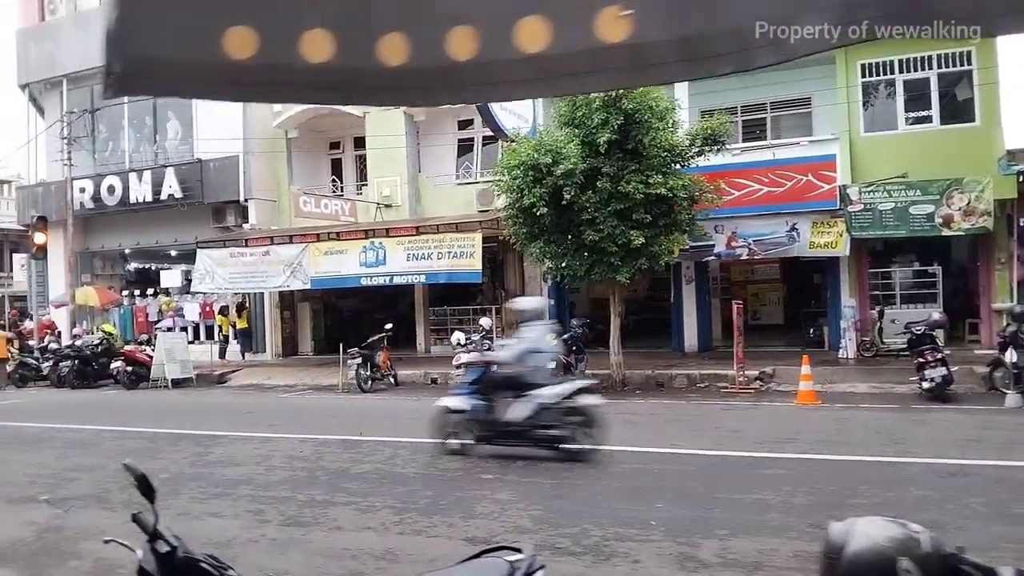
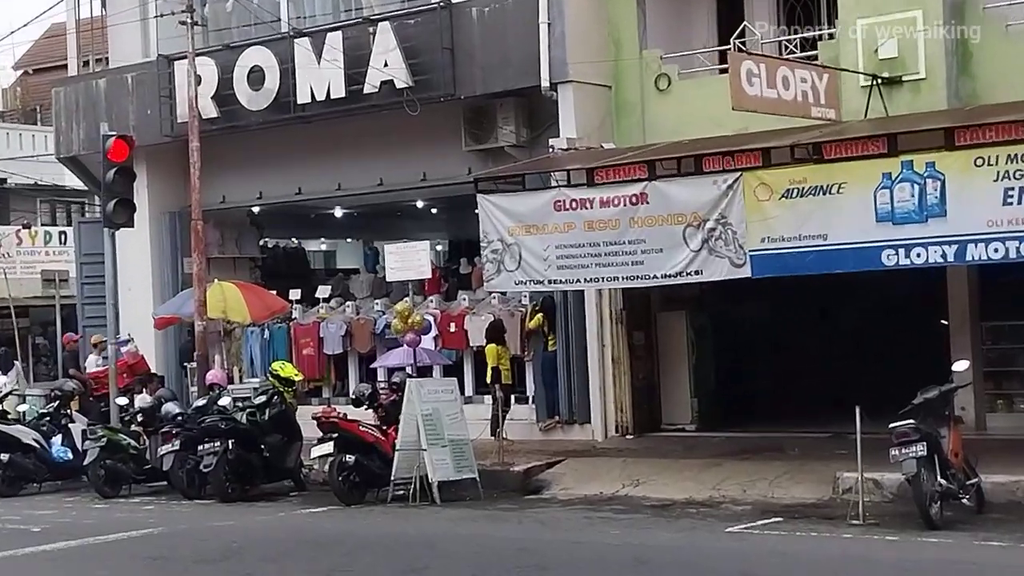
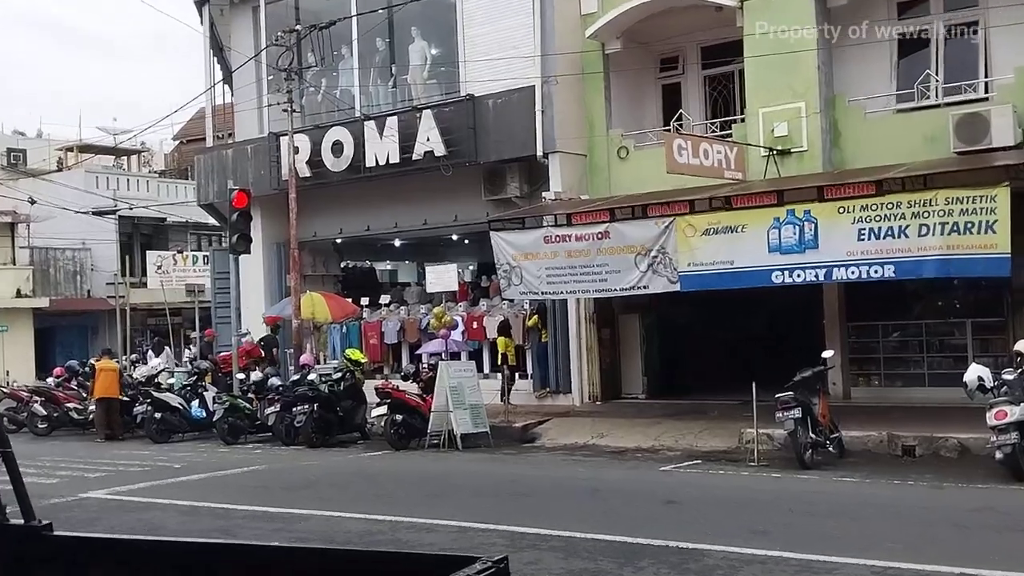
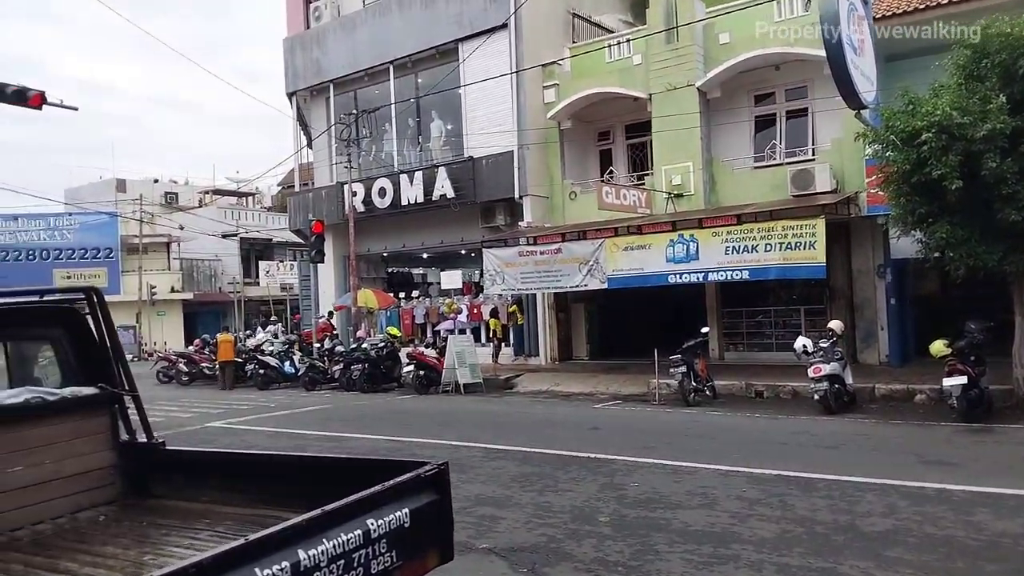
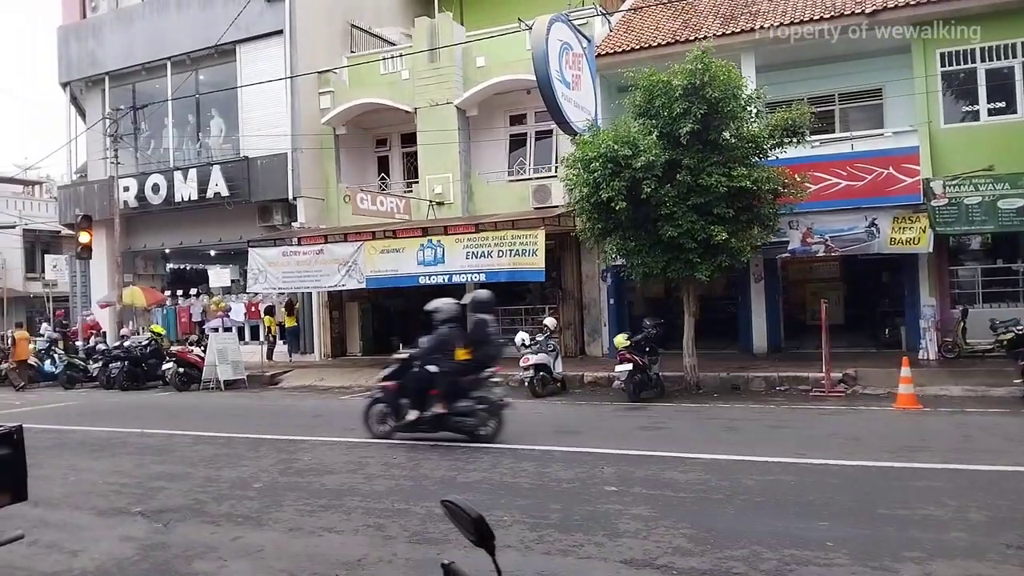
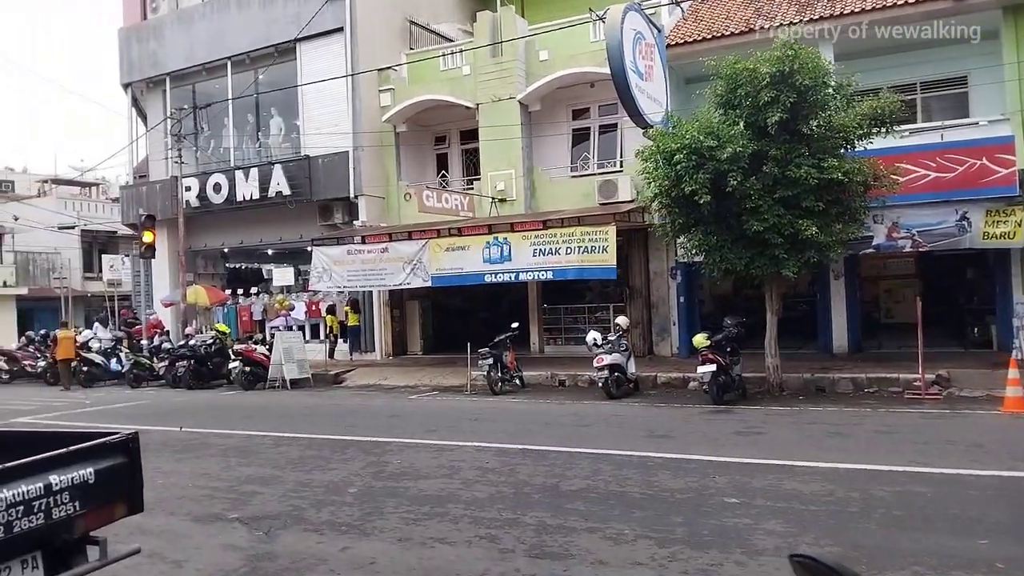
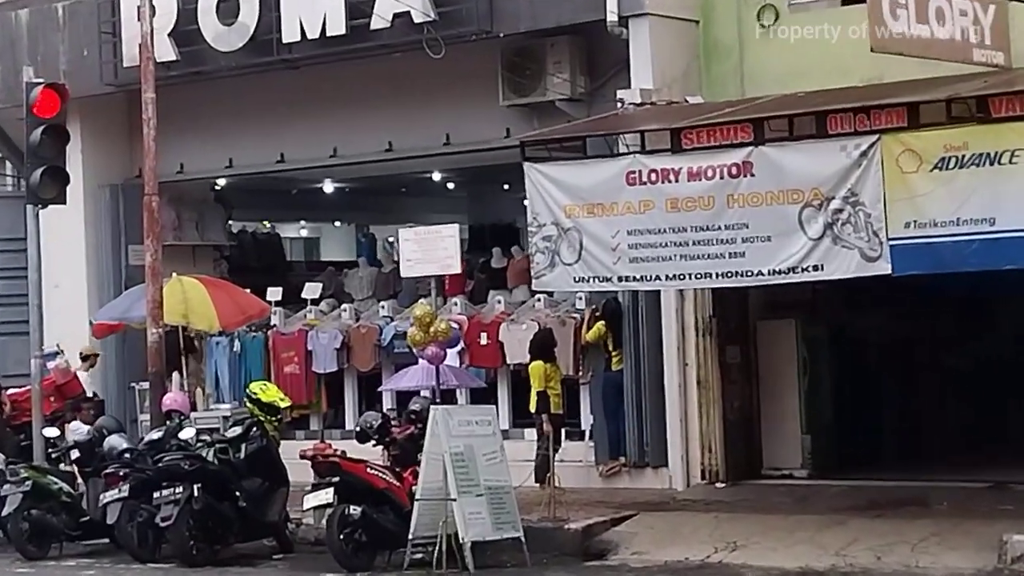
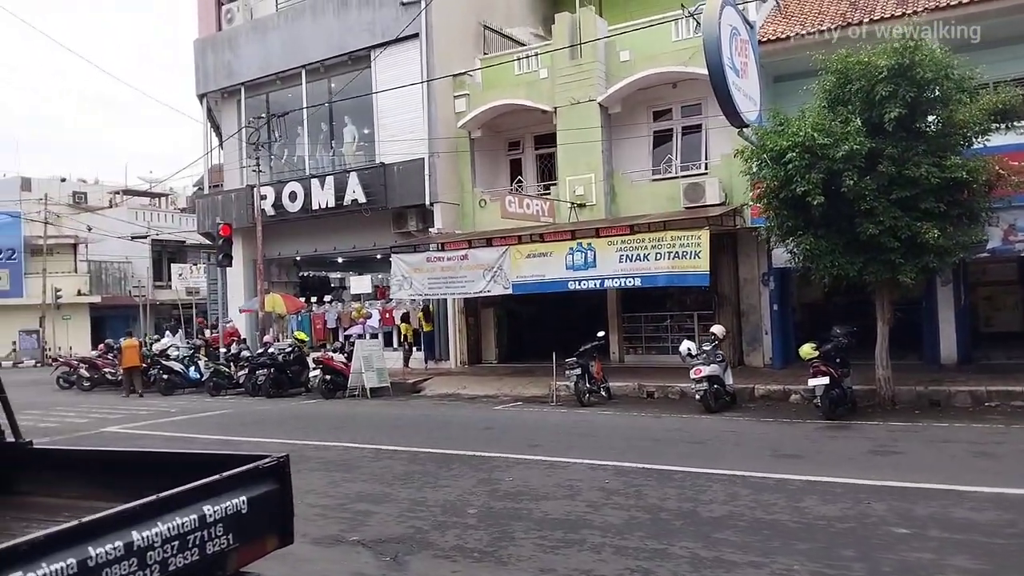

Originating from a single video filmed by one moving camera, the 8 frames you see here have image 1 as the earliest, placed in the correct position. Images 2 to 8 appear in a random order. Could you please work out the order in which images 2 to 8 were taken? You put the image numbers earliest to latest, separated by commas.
5, 6, 8, 4, 3, 2, 7
